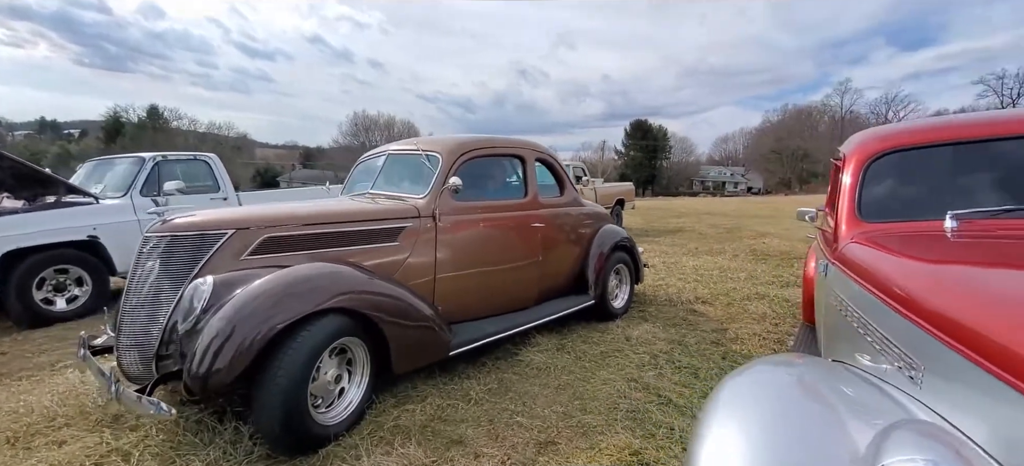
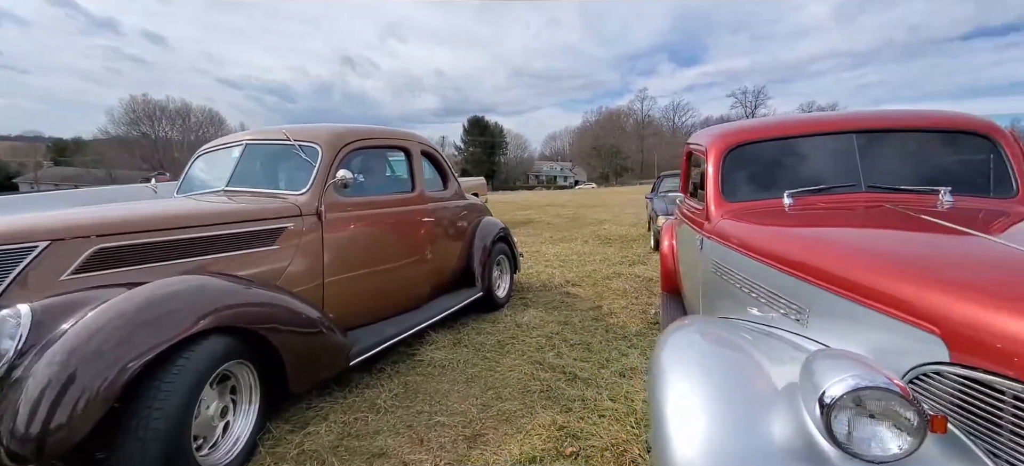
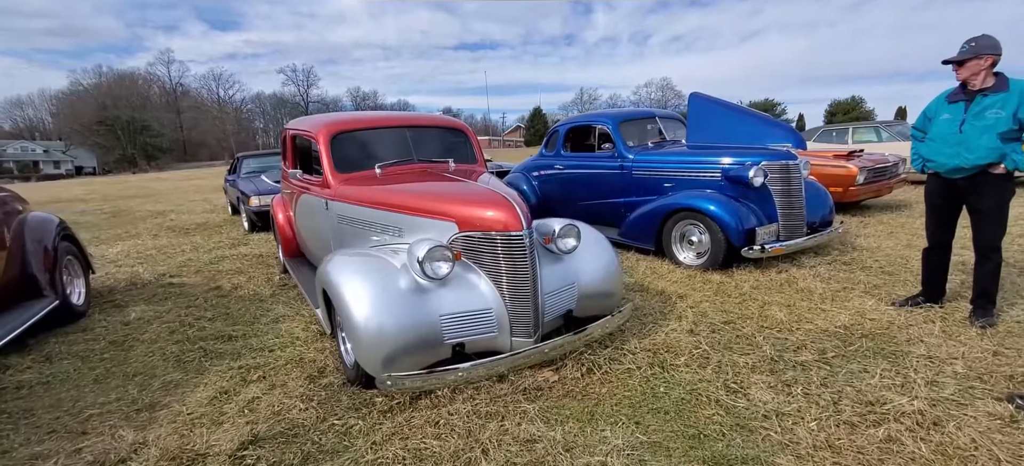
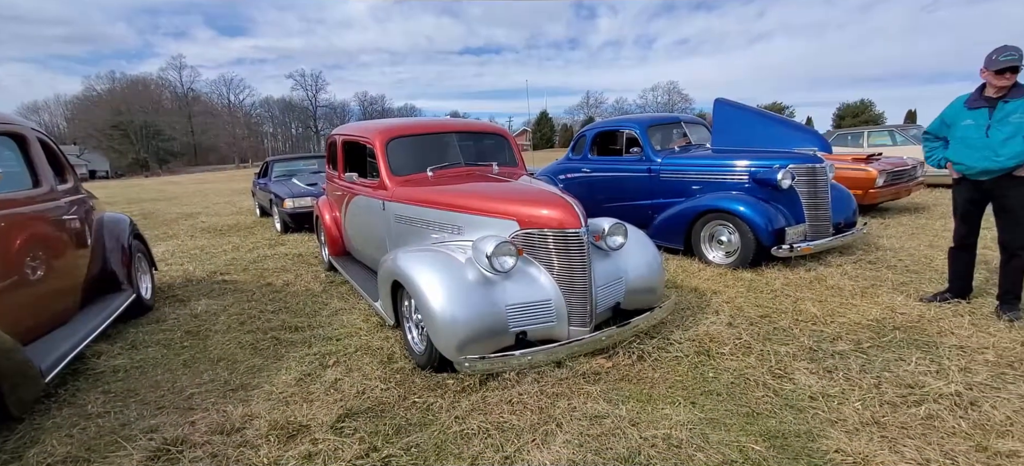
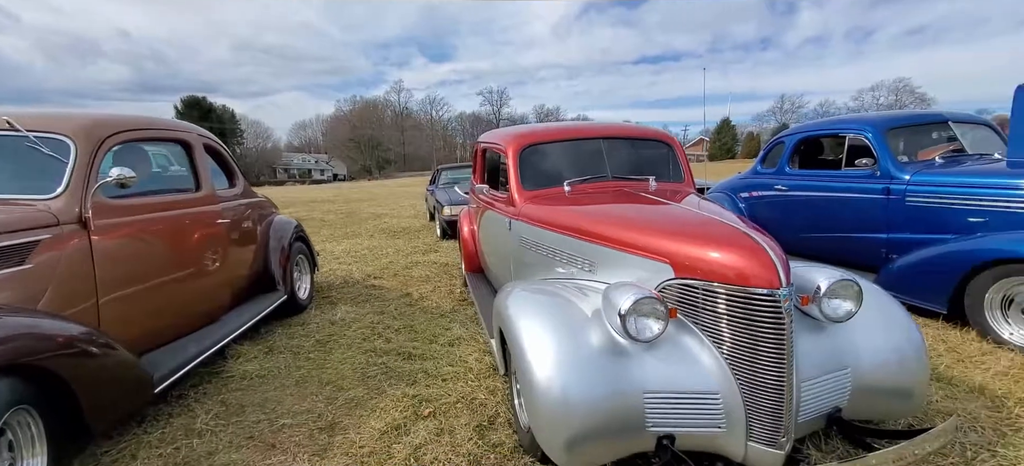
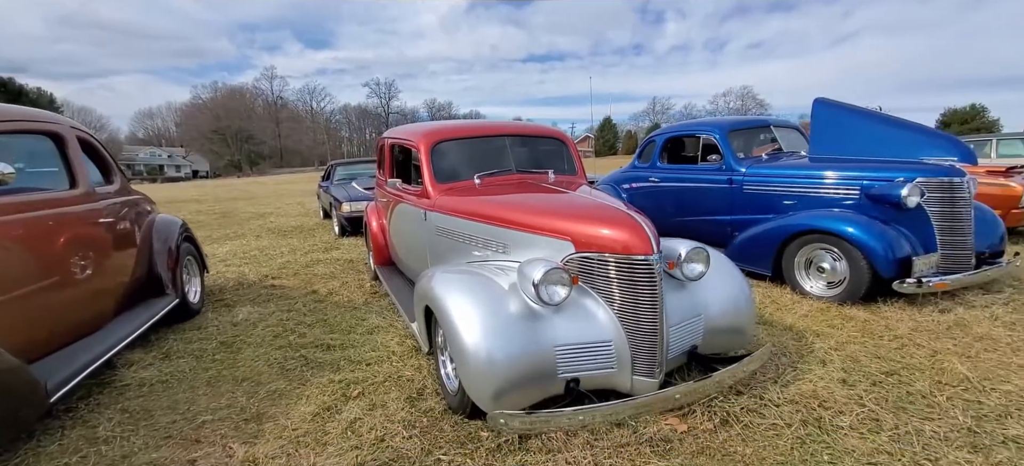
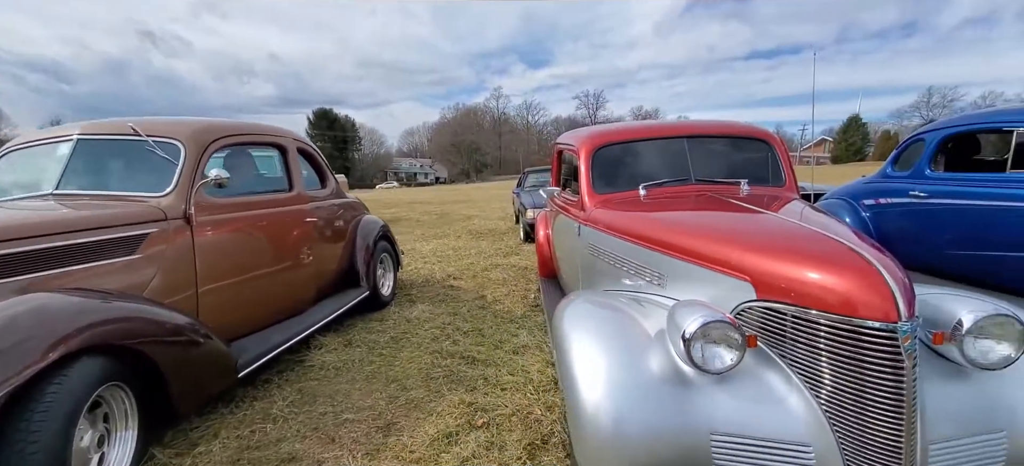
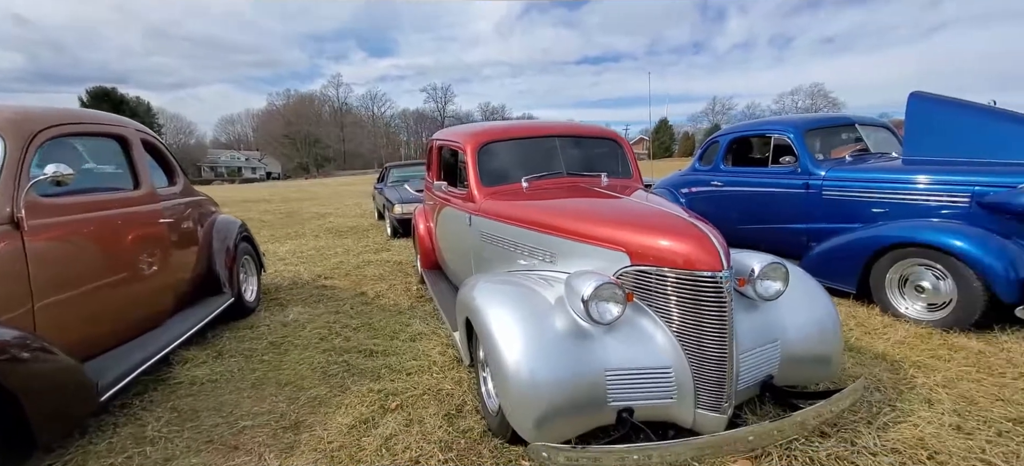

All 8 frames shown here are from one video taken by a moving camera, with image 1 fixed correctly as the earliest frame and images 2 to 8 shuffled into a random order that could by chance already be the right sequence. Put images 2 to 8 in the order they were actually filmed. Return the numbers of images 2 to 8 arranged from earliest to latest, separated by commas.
2, 7, 5, 8, 6, 4, 3
